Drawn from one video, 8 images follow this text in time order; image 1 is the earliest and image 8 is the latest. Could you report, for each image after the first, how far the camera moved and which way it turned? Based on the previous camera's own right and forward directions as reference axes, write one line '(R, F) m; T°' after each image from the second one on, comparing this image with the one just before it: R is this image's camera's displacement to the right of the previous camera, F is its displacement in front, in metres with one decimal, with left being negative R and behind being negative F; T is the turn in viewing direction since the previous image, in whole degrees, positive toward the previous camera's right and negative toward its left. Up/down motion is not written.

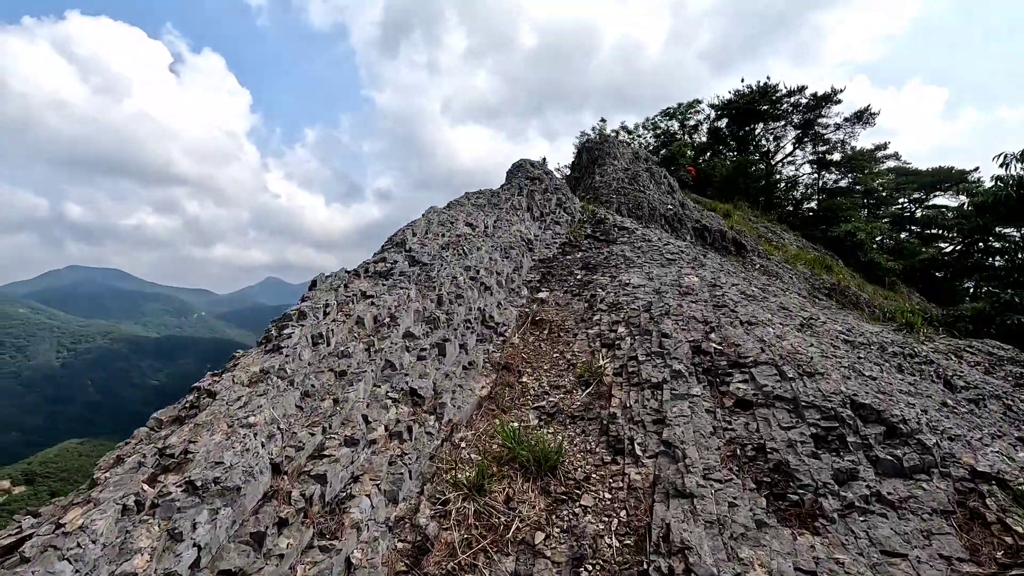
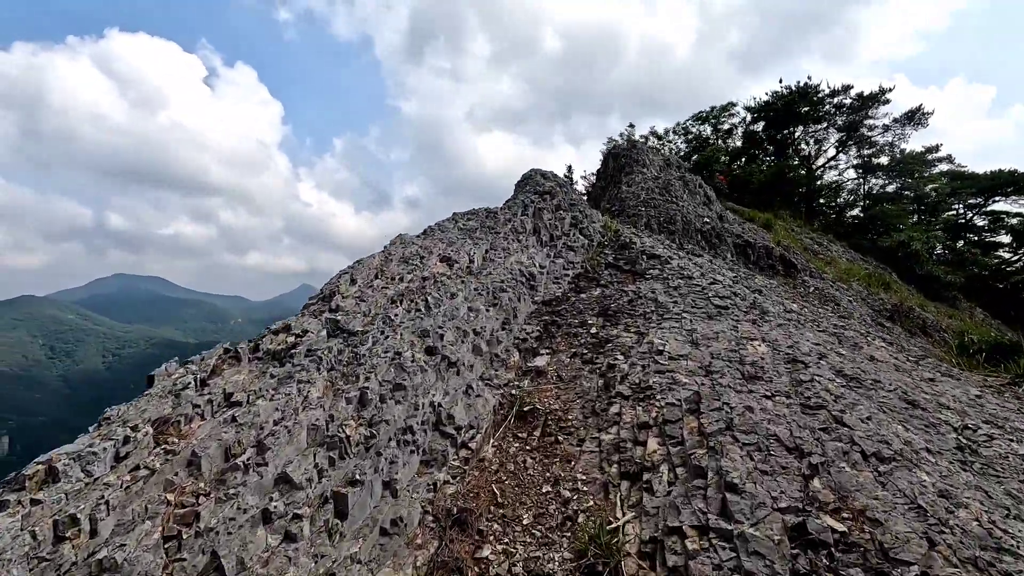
(+0.6, +2.8) m; -3°
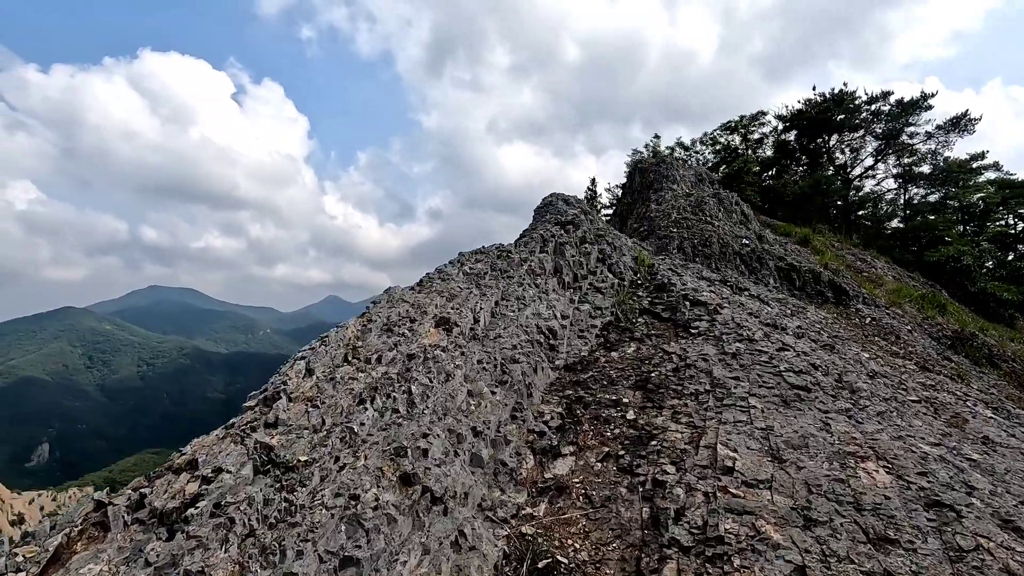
(+0.1, +1.7) m; -3°
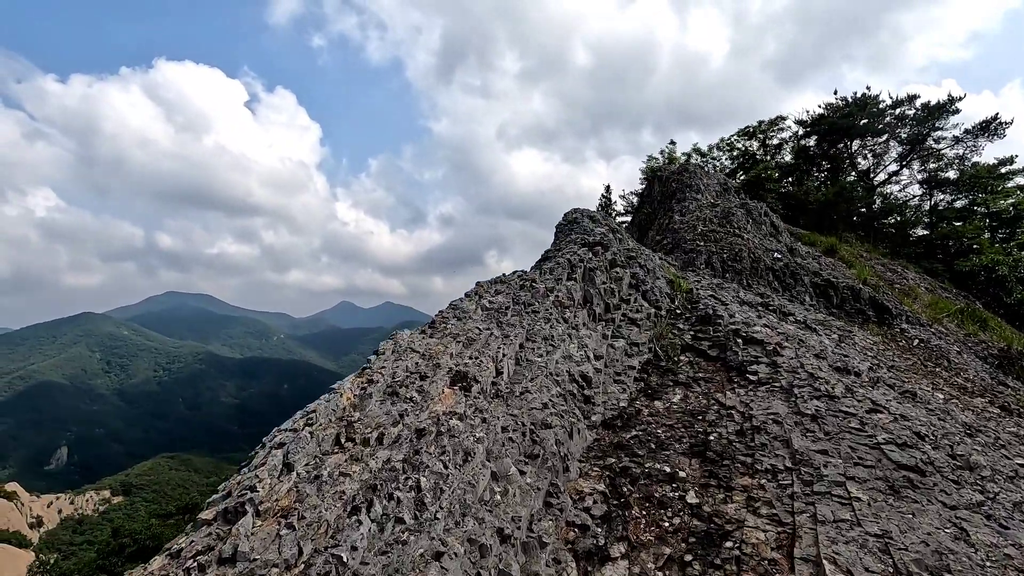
(-0.2, +1.2) m; -1°
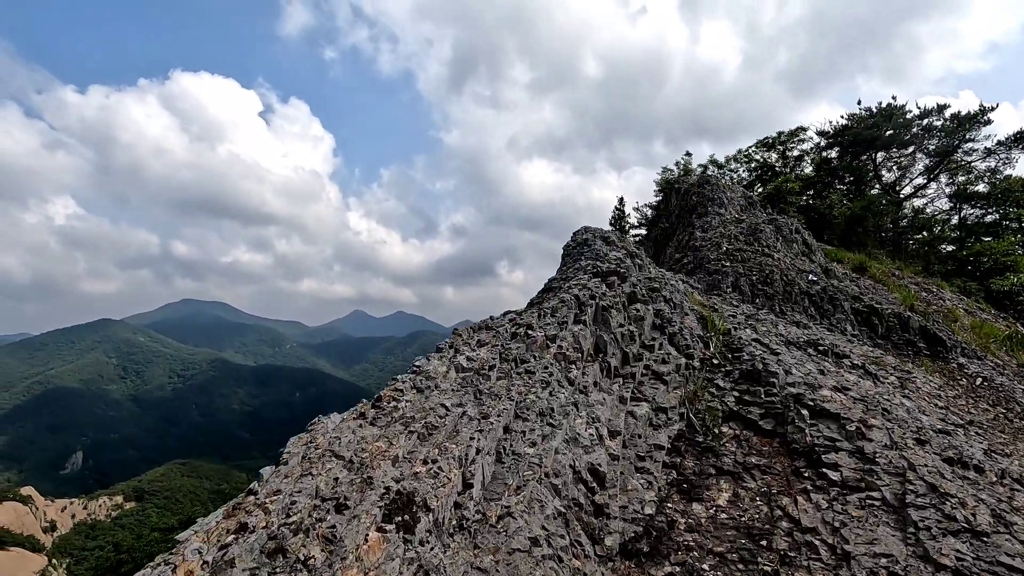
(+0.3, +1.9) m; -1°
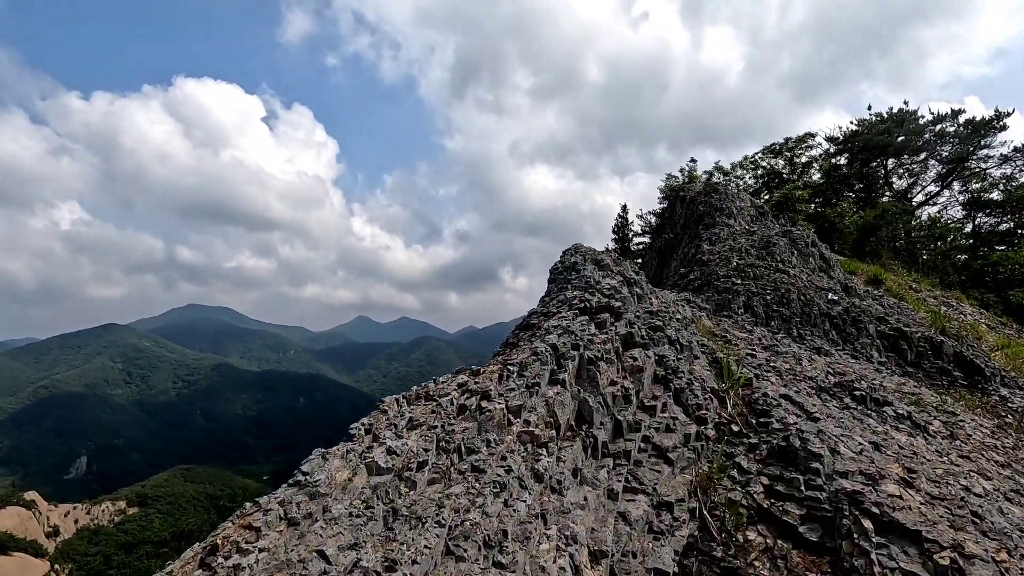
(+0.5, +1.7) m; 0°
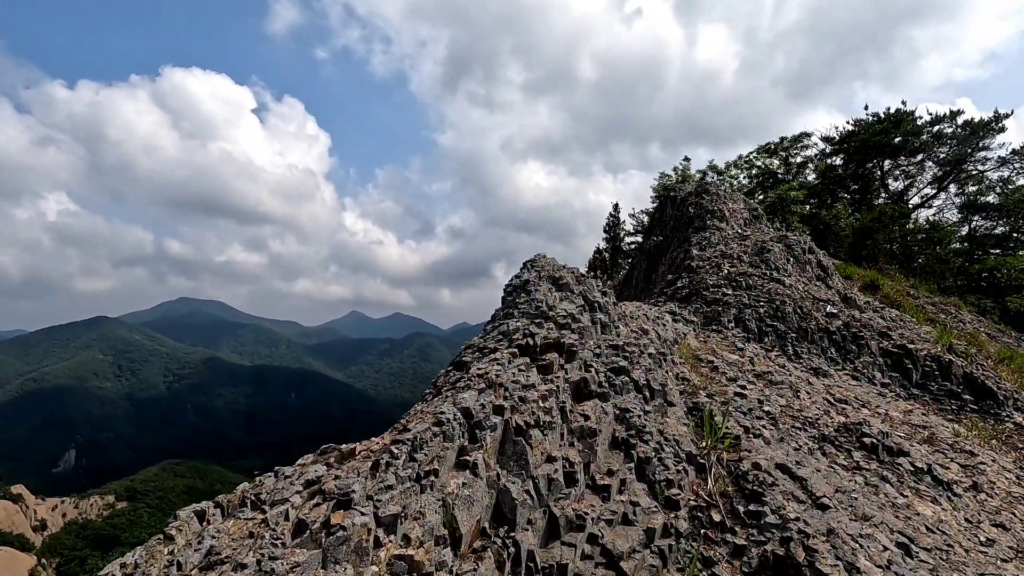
(+0.8, +1.5) m; +1°
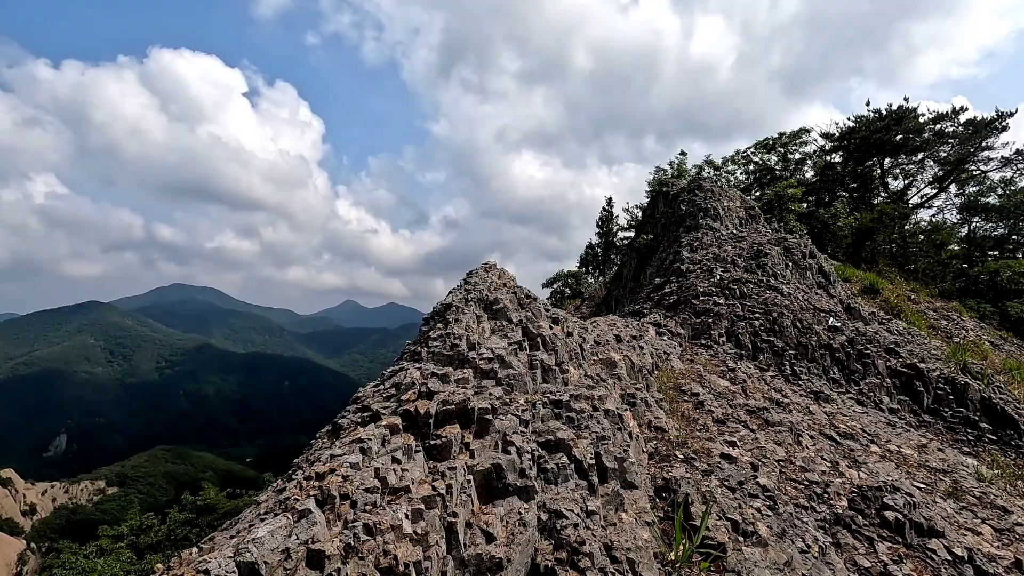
(+0.8, +1.7) m; +1°
